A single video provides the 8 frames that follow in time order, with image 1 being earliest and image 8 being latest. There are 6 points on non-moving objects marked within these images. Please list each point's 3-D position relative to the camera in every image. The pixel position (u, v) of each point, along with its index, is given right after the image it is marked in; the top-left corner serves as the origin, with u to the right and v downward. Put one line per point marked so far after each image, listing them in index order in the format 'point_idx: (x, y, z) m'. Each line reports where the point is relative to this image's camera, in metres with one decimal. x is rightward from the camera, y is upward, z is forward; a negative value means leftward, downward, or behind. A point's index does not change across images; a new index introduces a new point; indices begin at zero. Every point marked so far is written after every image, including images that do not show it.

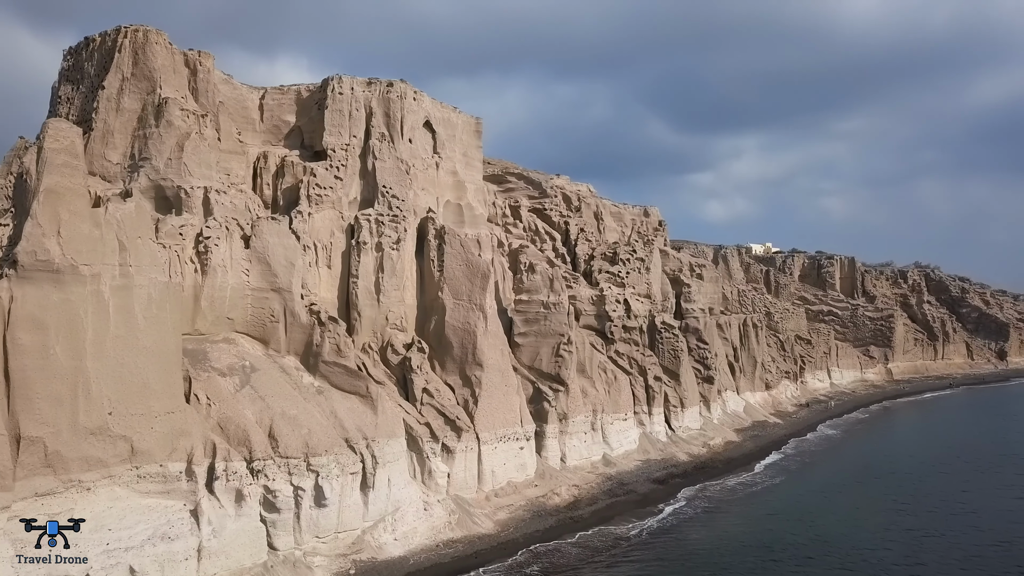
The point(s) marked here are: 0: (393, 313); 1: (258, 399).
0: (-2.6, -0.6, +17.8) m
1: (-4.1, -1.8, +13.2) m
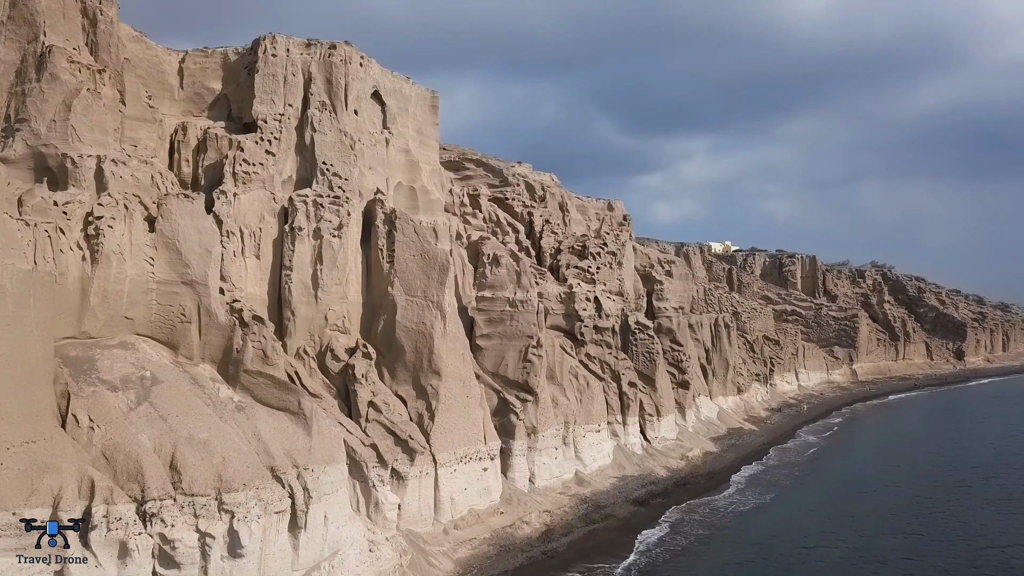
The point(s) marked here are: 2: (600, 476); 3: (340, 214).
0: (-3.3, -0.4, +15.2) m
1: (-4.5, -1.7, +10.5) m
2: (+2.0, -4.2, +18.6) m
3: (-3.2, +1.4, +15.6) m
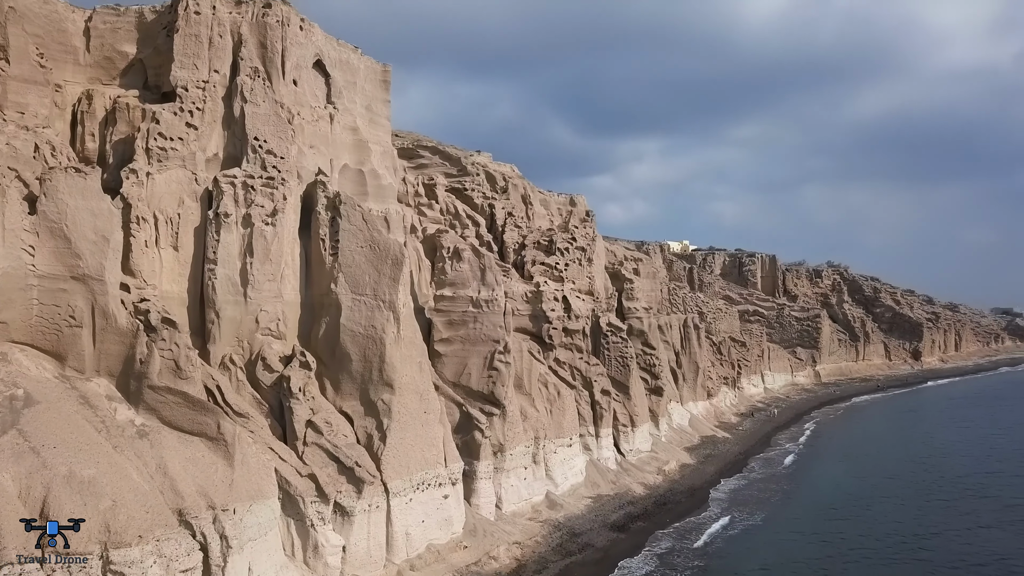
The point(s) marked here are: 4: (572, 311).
0: (-3.8, -0.4, +12.9) m
1: (-4.8, -1.6, +8.1) m
2: (+1.2, -4.2, +16.6) m
3: (-3.8, +1.5, +13.3) m
4: (+1.5, -0.6, +20.2) m
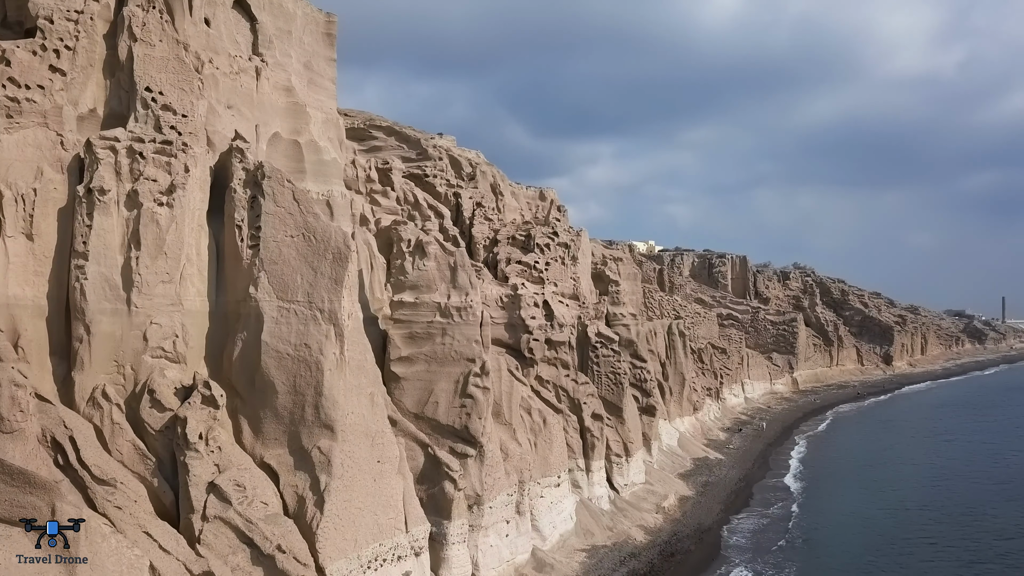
0: (-4.0, -0.5, +9.4) m
1: (-4.7, -1.7, +4.5) m
2: (+0.8, -4.3, +13.3) m
3: (-4.0, +1.4, +9.8) m
4: (+0.9, -0.7, +17.0) m
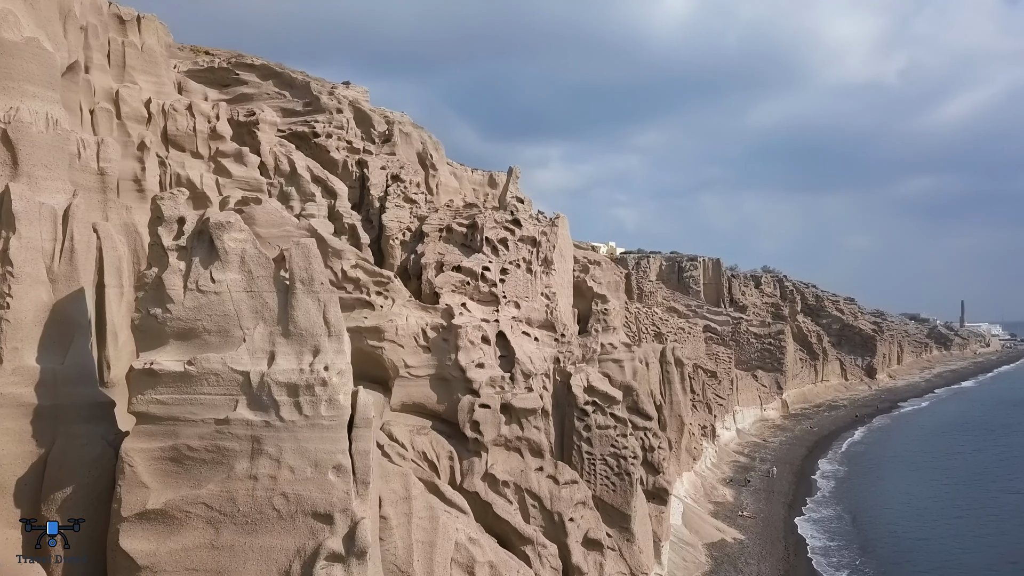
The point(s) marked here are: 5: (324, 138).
0: (-4.3, -0.7, +2.1) m
1: (-4.7, -2.0, -2.8) m
2: (+0.3, -4.6, +6.3) m
3: (-4.4, +1.1, +2.5) m
4: (+0.1, -1.0, +10.0) m
5: (-3.0, +2.4, +13.2) m
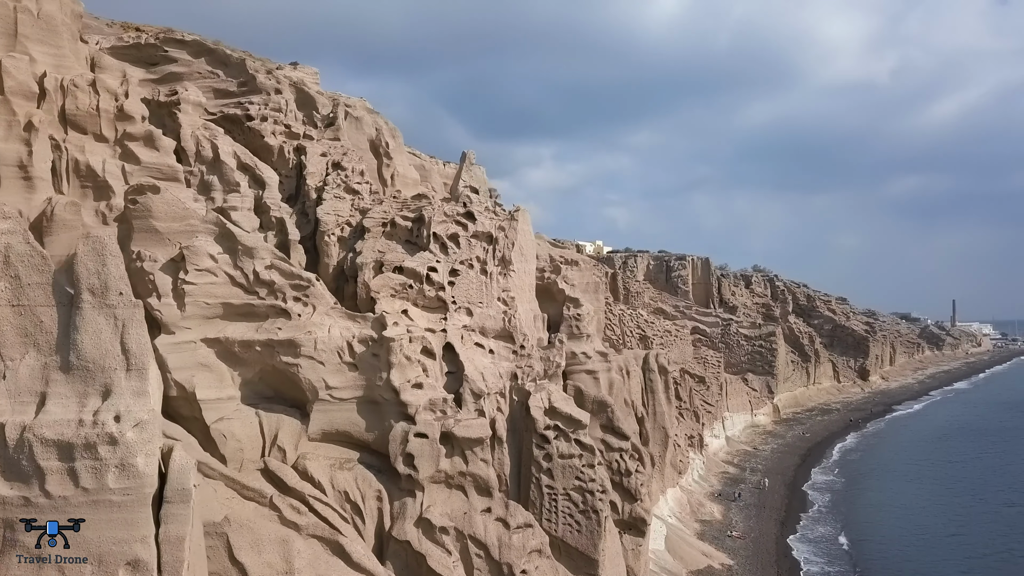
0: (-4.8, -0.8, +0.5) m
1: (-5.1, -2.0, -4.4) m
2: (-0.3, -4.6, +4.8) m
3: (-4.9, +1.1, +0.9) m
4: (-0.5, -1.1, +8.5) m
5: (-3.6, +2.4, +11.6) m
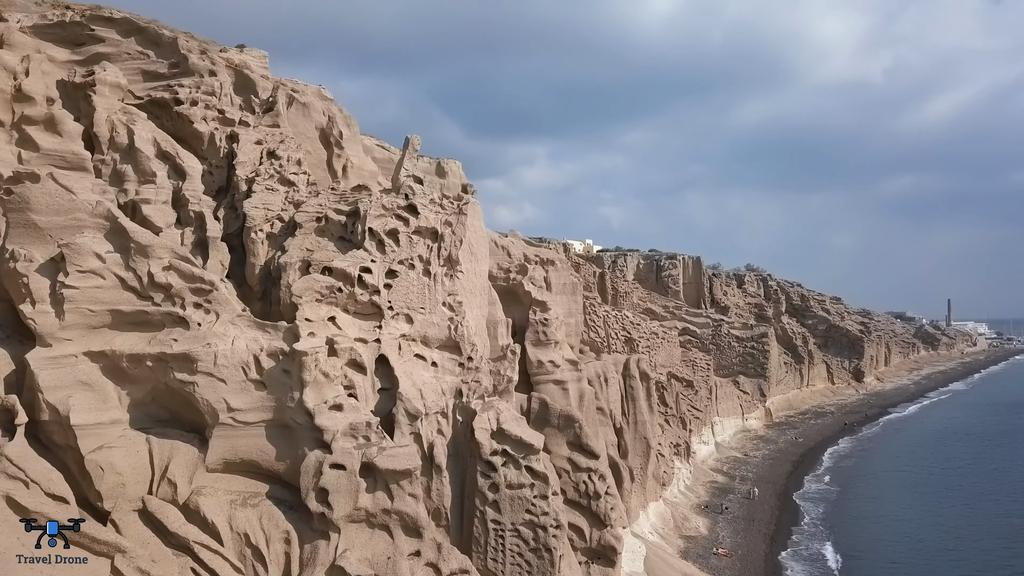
0: (-5.3, -0.8, -0.7) m
1: (-5.6, -2.1, -5.5) m
2: (-0.8, -4.7, +3.6) m
3: (-5.4, +1.0, -0.3) m
4: (-1.0, -1.1, +7.3) m
5: (-4.2, +2.3, +10.5) m
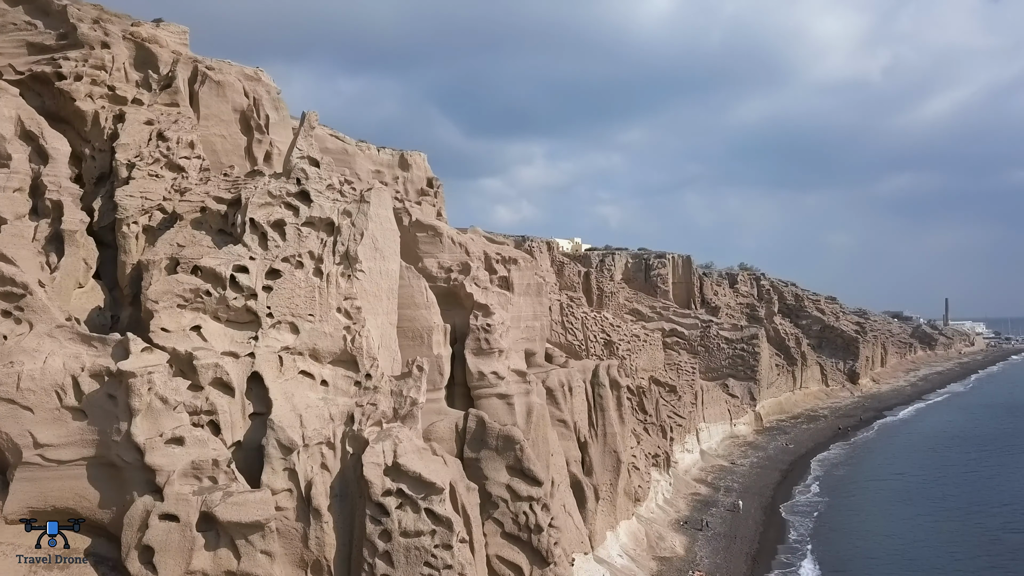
0: (-6.1, -0.9, -2.1) m
1: (-6.4, -2.1, -6.9) m
2: (-1.6, -4.7, +2.3) m
3: (-6.1, +1.0, -1.7) m
4: (-1.8, -1.1, +5.9) m
5: (-5.0, +2.3, +9.1) m
